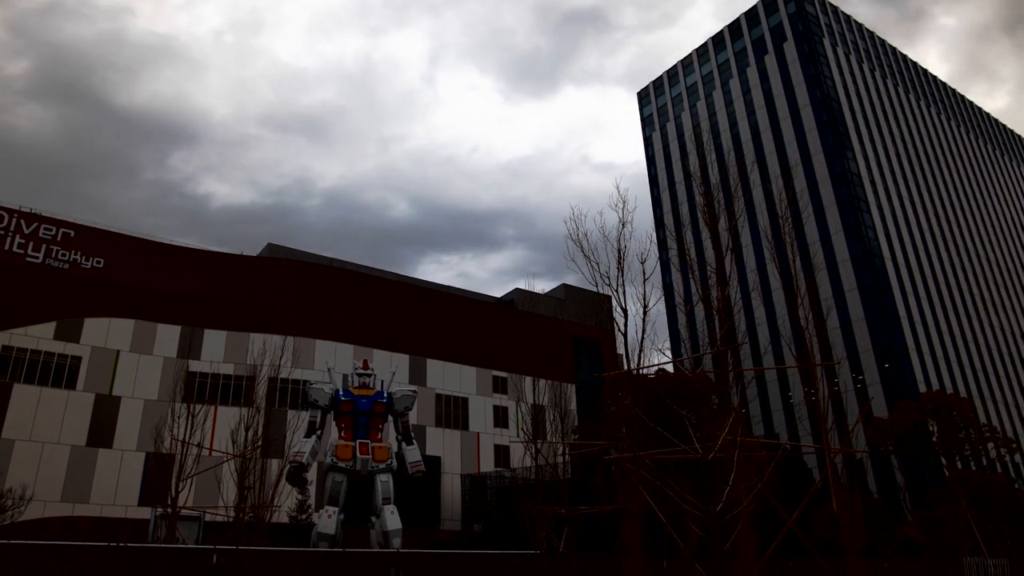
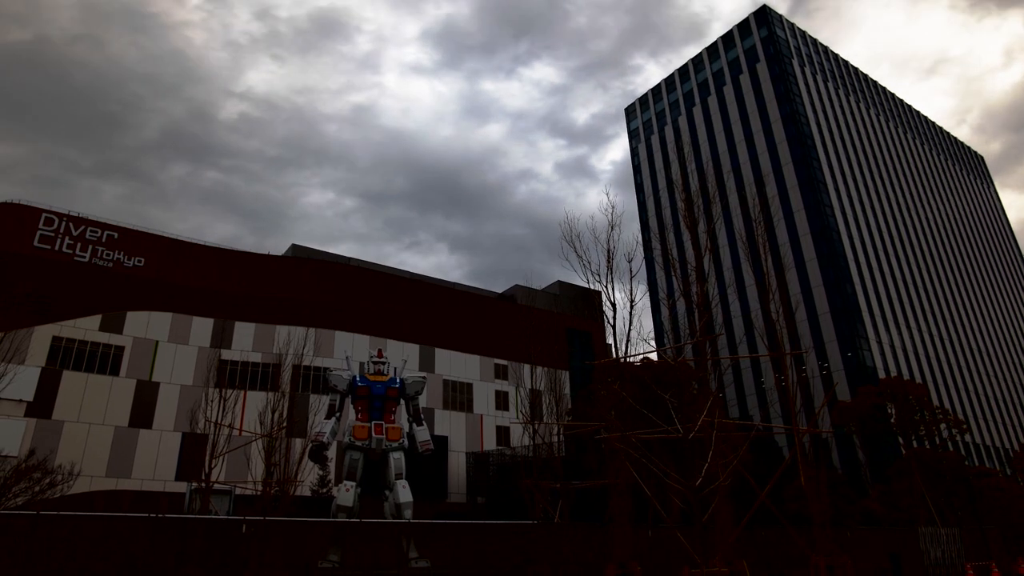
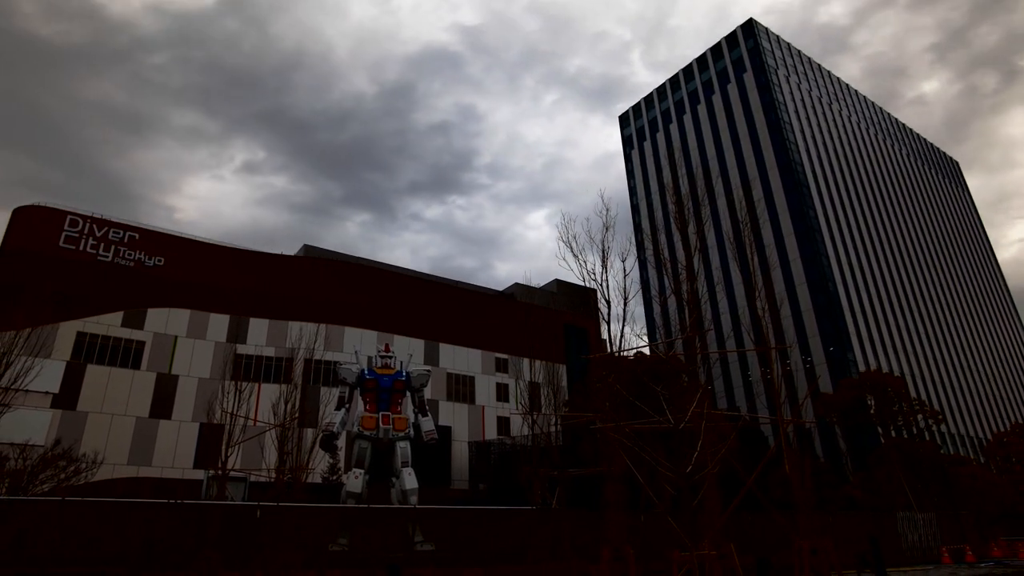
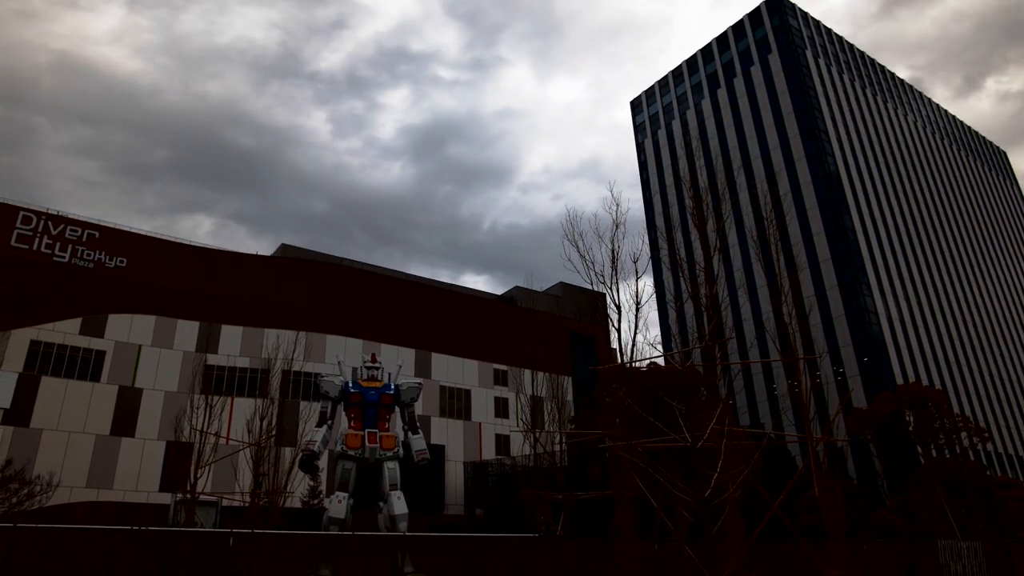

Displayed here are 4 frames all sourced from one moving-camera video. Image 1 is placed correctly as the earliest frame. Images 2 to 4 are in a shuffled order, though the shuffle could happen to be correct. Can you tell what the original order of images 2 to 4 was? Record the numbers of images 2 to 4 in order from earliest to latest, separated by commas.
4, 2, 3
